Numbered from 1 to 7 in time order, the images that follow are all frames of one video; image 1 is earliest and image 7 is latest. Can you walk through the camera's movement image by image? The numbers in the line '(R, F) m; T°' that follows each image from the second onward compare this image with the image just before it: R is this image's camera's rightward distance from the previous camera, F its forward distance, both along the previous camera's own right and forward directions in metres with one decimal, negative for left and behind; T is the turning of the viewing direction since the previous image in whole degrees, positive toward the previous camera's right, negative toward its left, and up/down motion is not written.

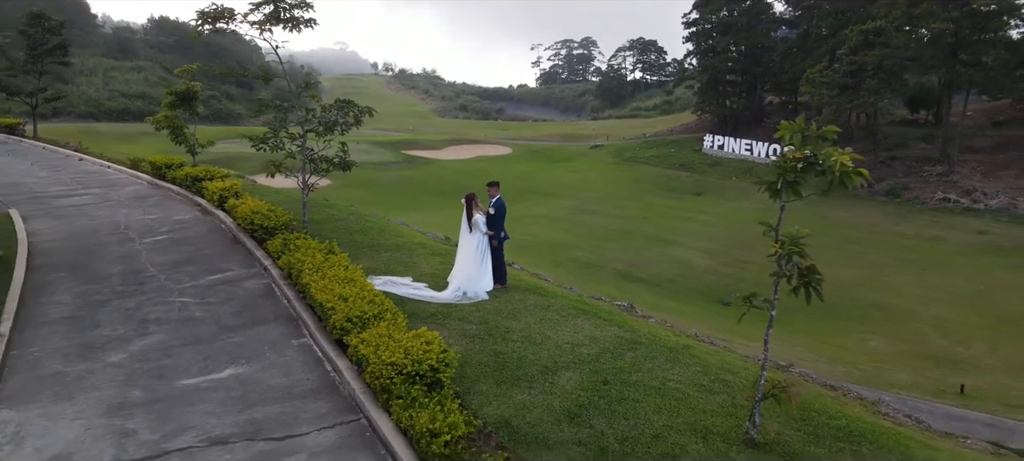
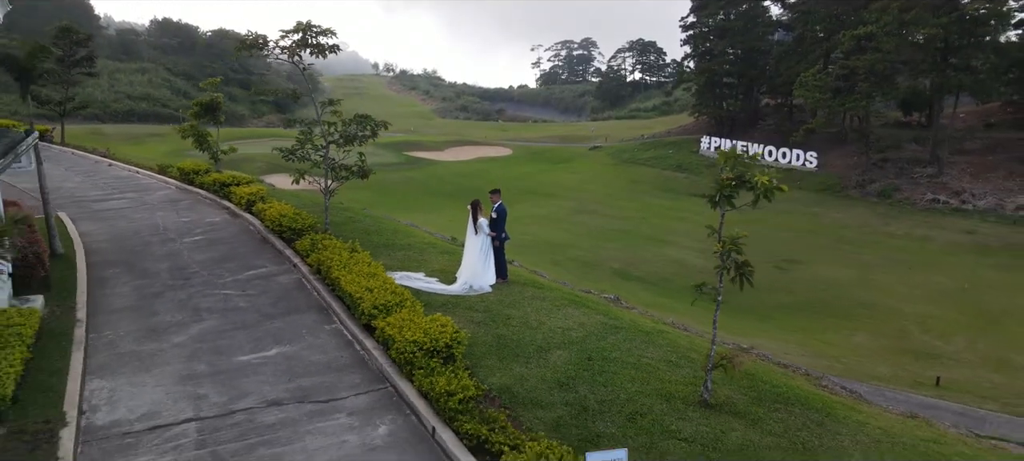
(0.0, -0.8) m; 0°
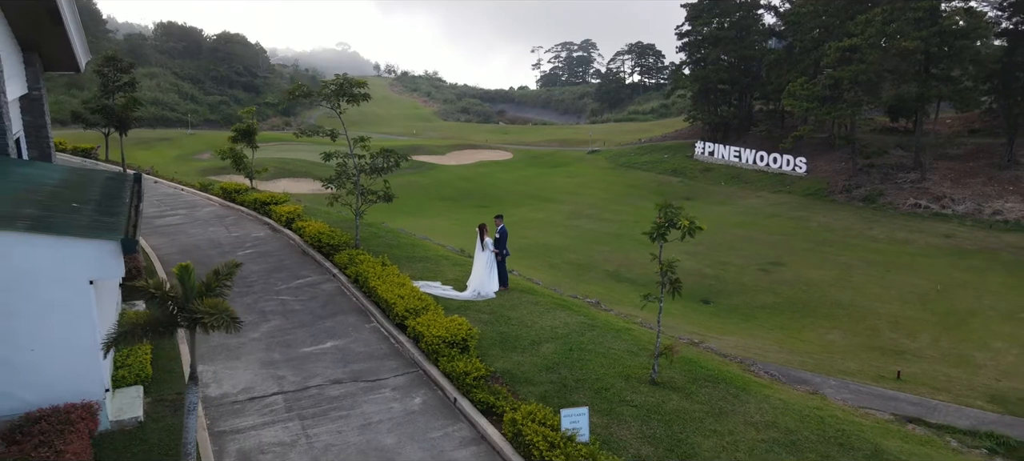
(0.0, -1.5) m; 0°
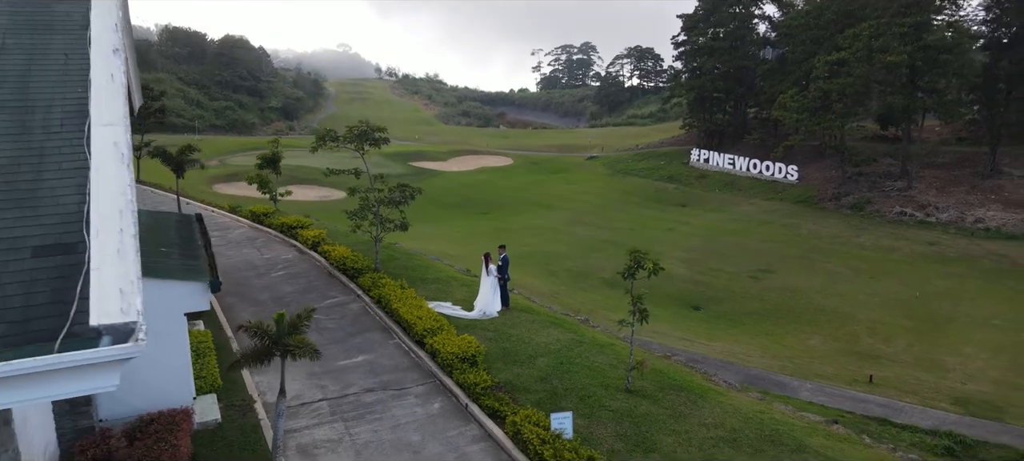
(0.0, -1.2) m; 0°
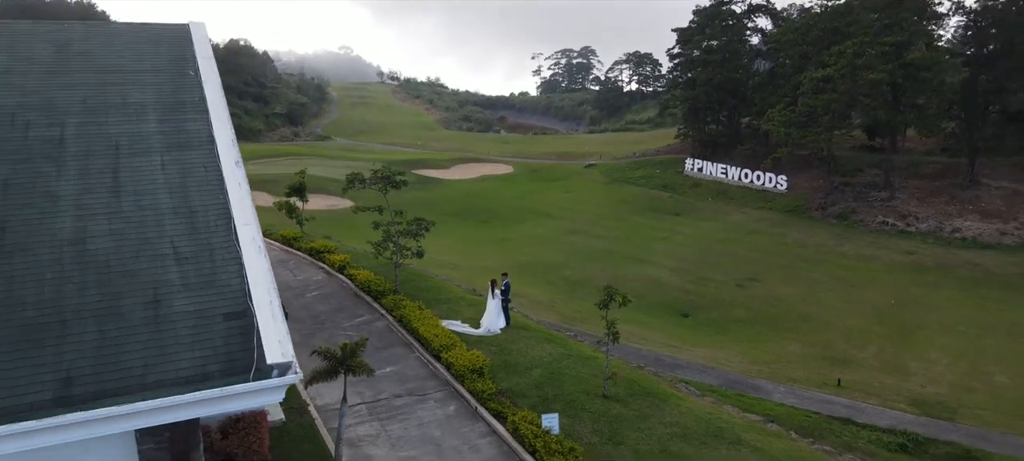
(0.0, -1.7) m; 0°
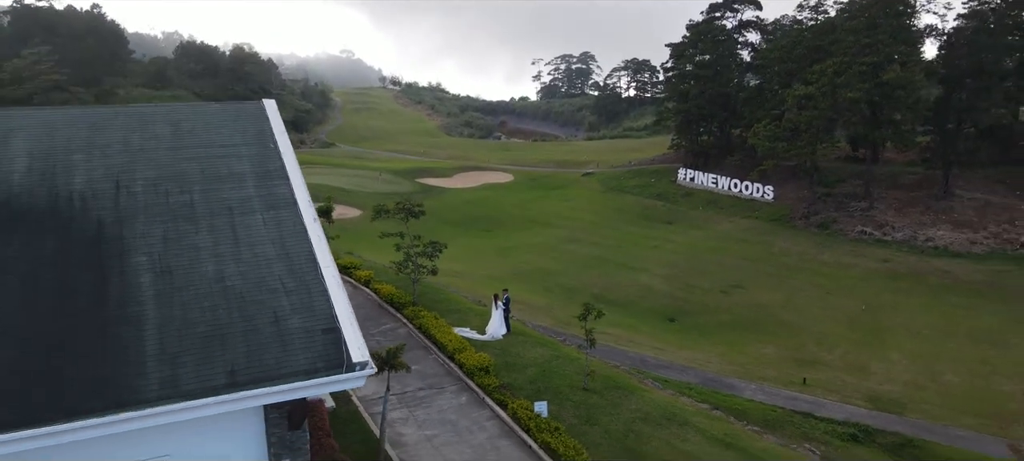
(0.0, -2.2) m; 0°
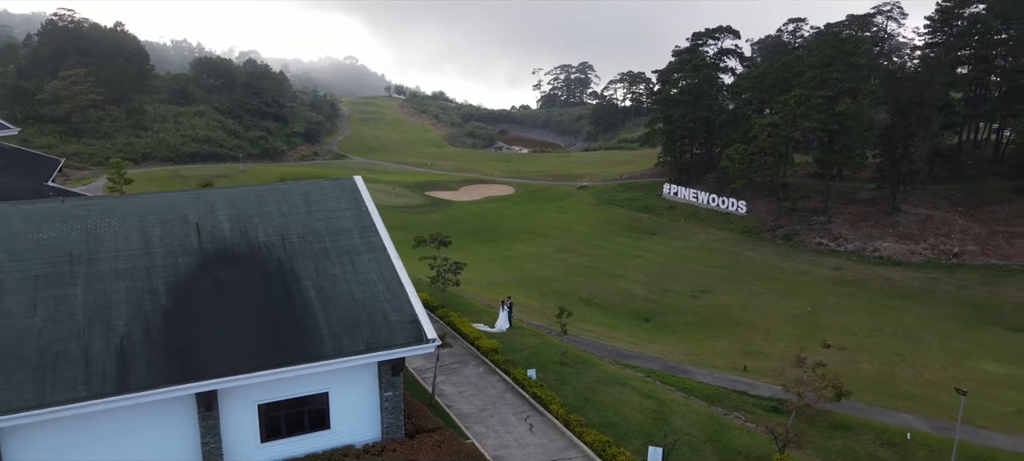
(0.0, -5.4) m; 0°
